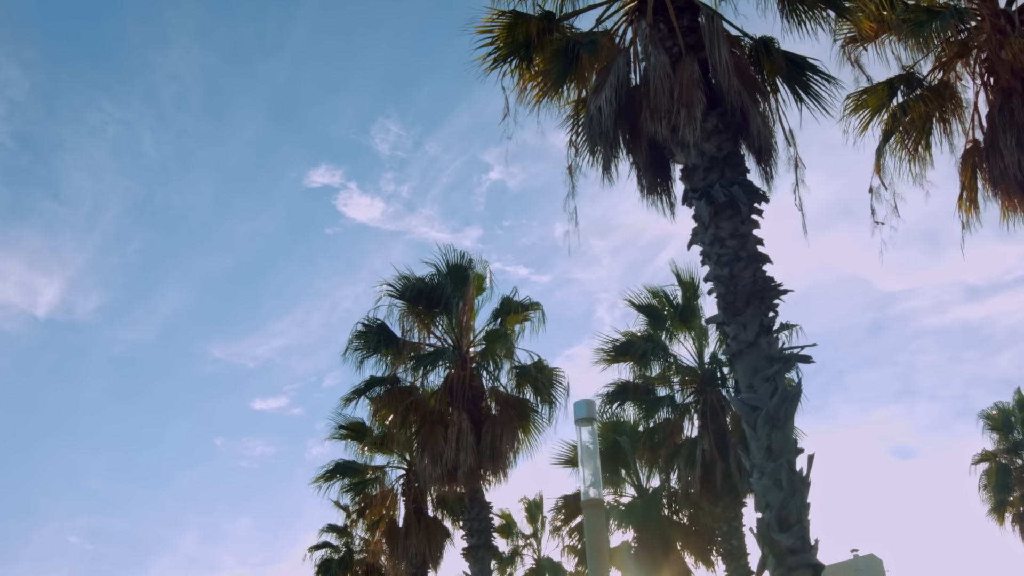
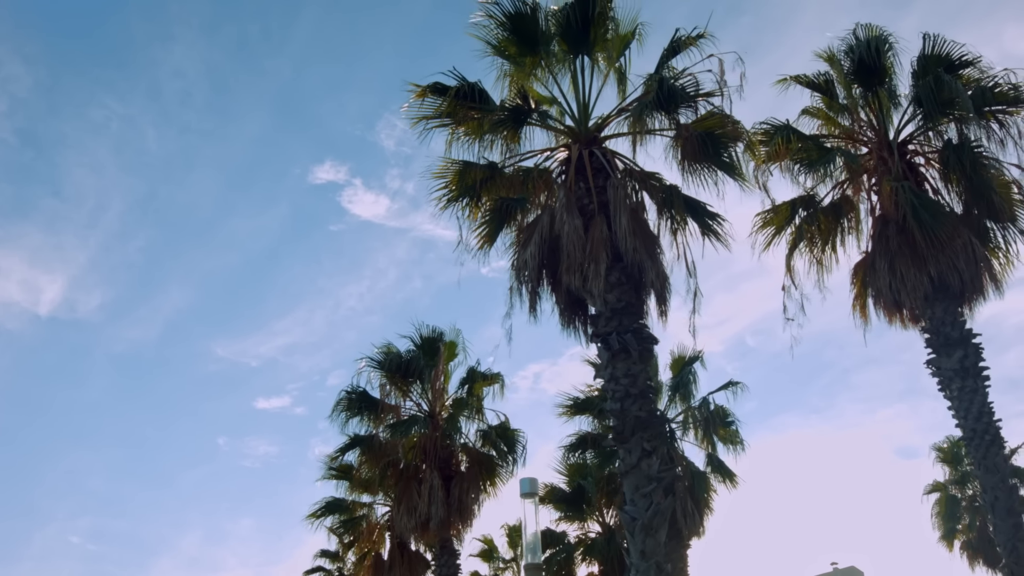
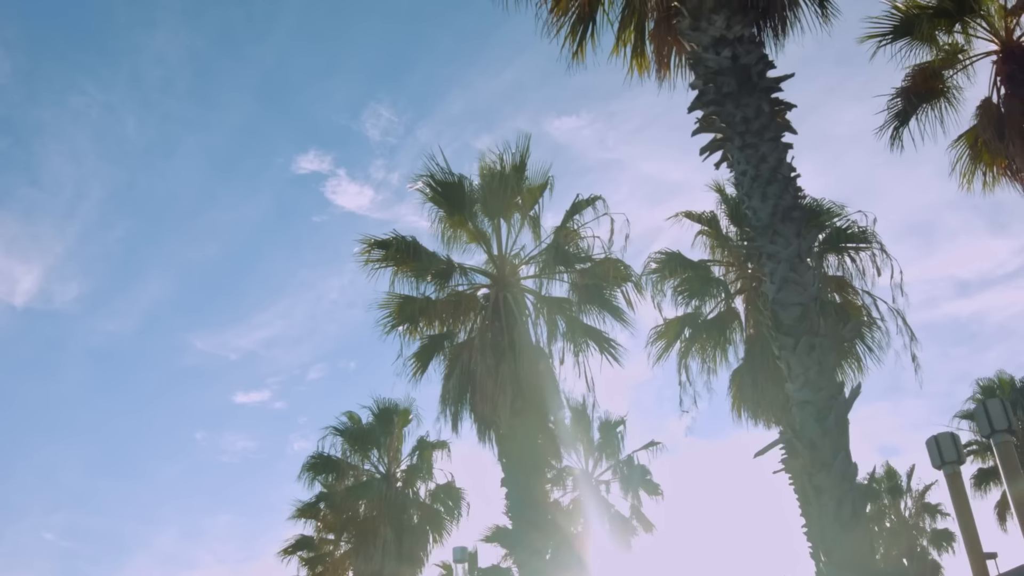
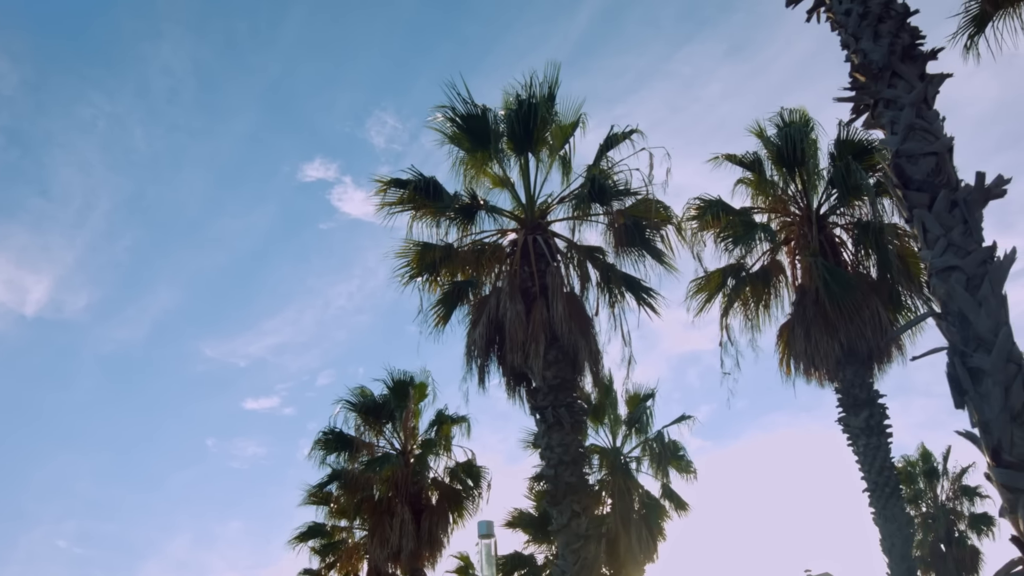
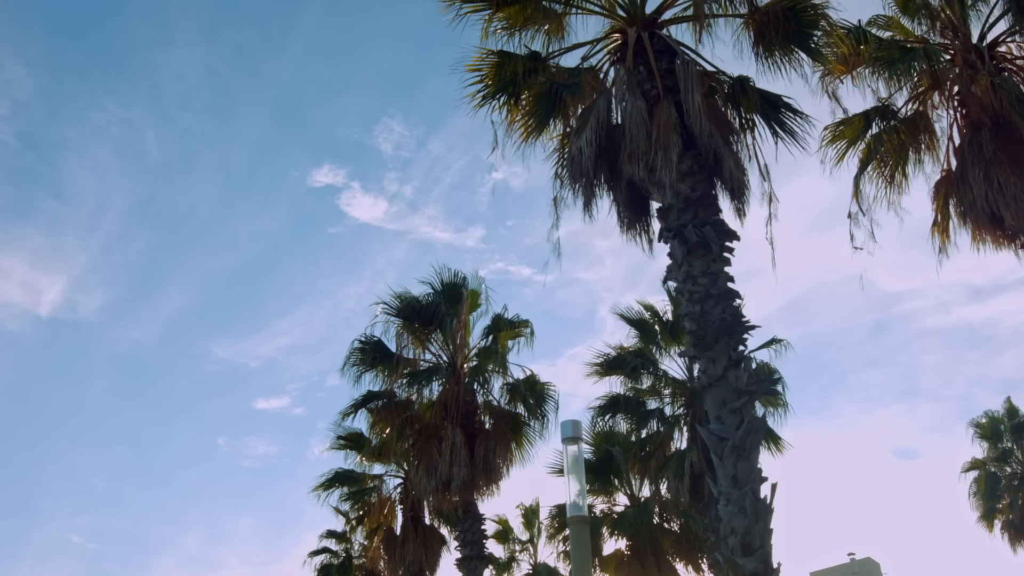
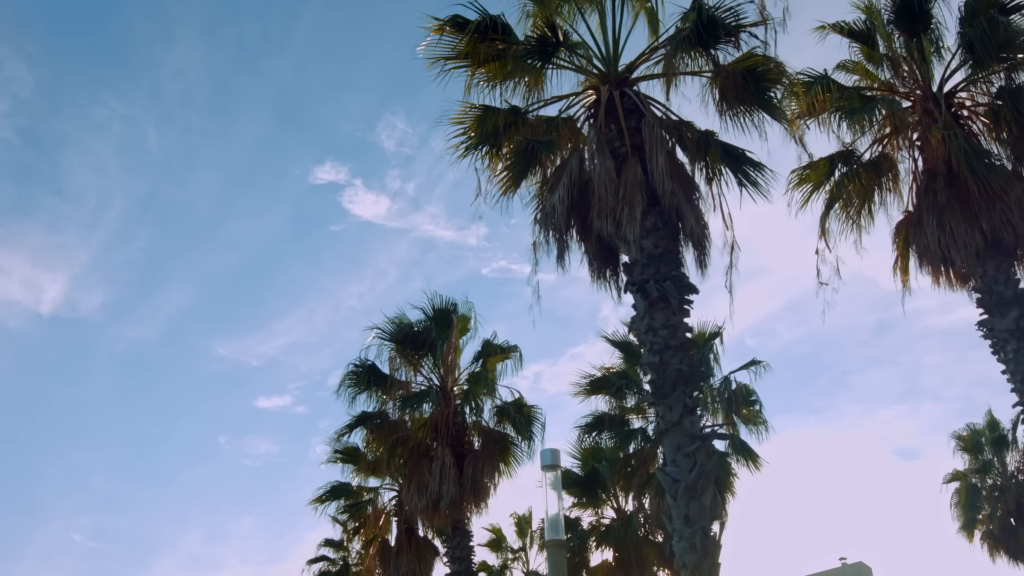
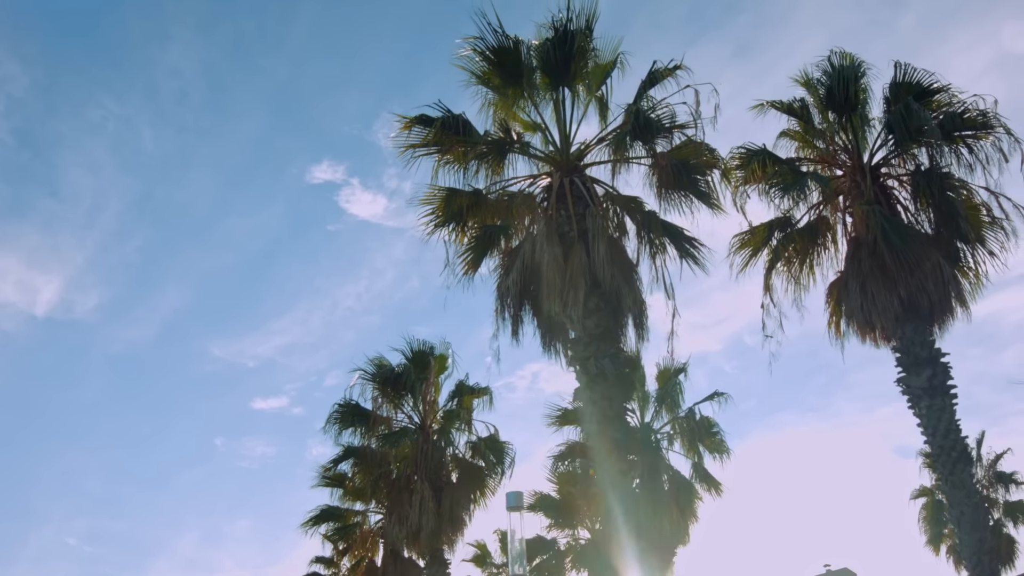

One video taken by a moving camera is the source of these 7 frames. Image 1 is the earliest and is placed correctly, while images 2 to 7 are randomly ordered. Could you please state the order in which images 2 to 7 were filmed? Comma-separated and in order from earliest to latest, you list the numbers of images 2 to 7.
5, 6, 2, 7, 4, 3
